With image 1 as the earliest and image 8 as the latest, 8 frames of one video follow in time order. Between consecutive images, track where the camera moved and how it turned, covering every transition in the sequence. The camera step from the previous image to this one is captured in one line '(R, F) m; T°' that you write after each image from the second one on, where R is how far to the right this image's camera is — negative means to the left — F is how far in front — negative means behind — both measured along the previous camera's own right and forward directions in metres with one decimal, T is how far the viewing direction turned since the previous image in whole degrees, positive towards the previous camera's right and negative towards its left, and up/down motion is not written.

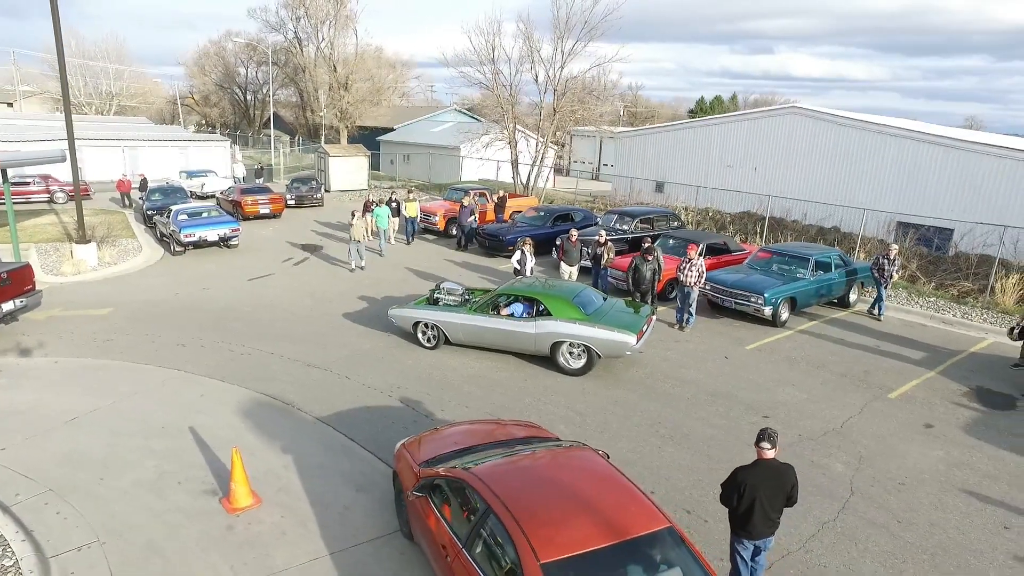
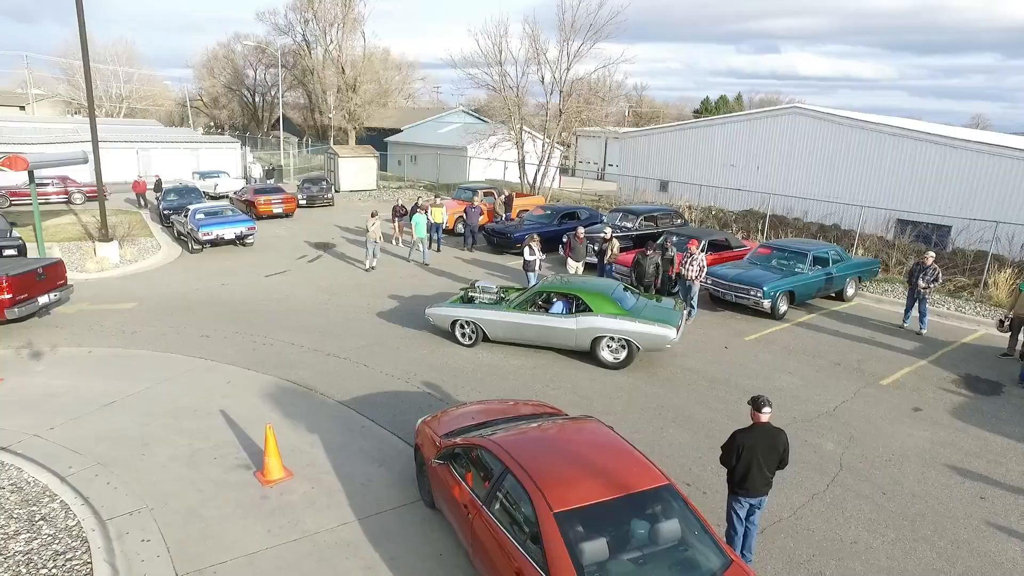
(-0.1, -0.5) m; 0°
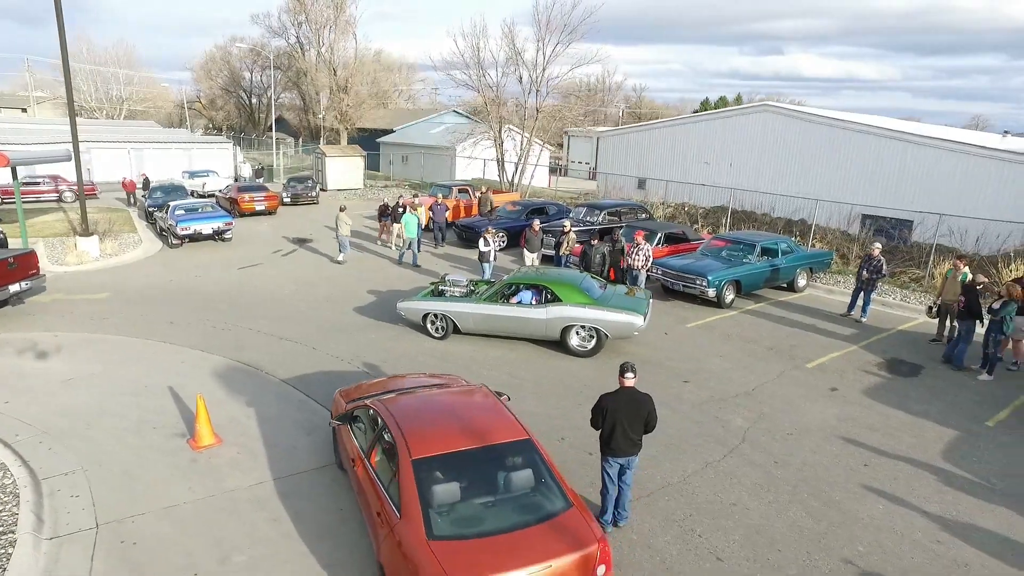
(+1.0, -0.4) m; 0°
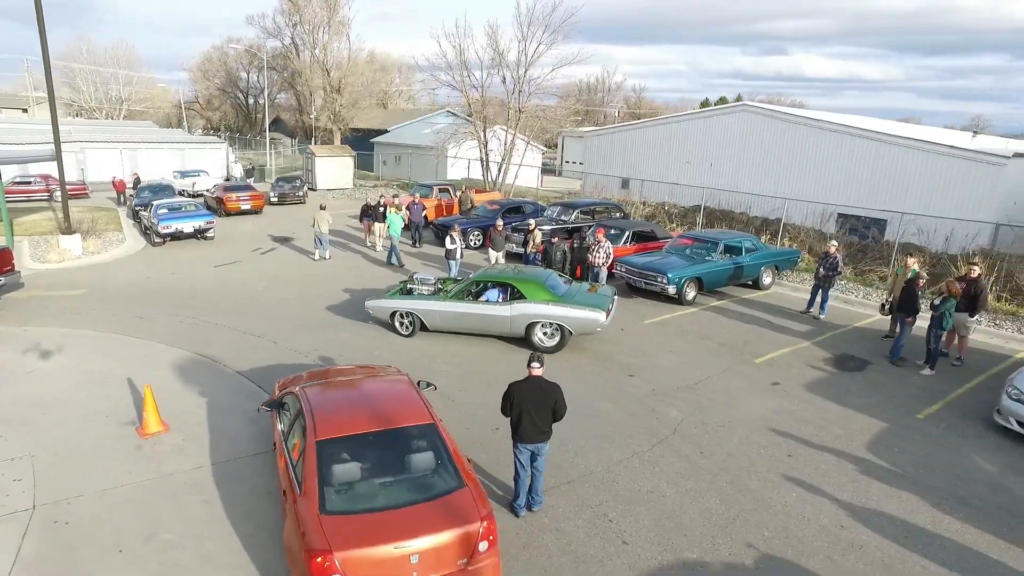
(+0.8, -0.2) m; 0°
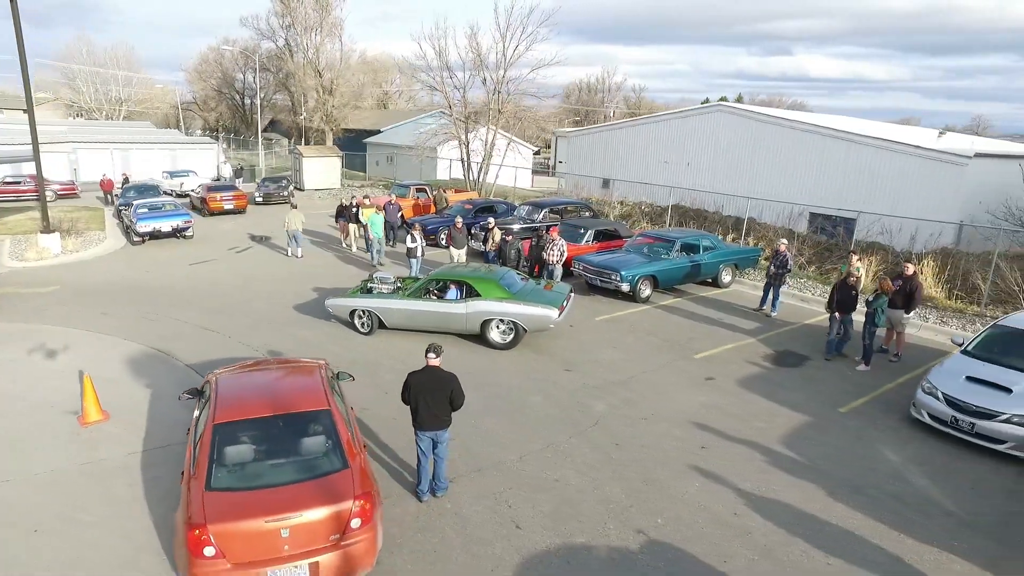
(+1.0, -0.2) m; 0°
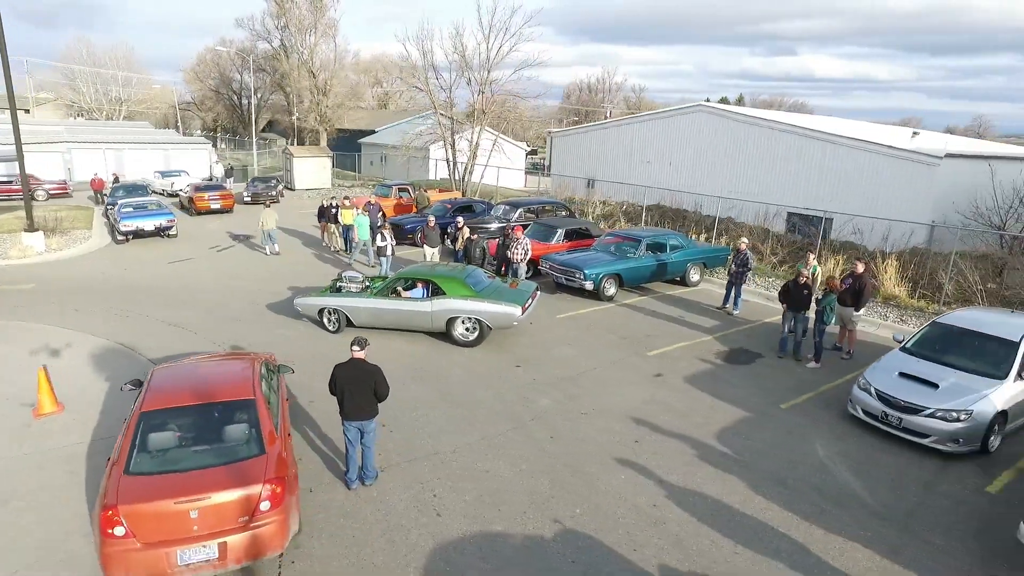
(+0.8, -0.2) m; 0°
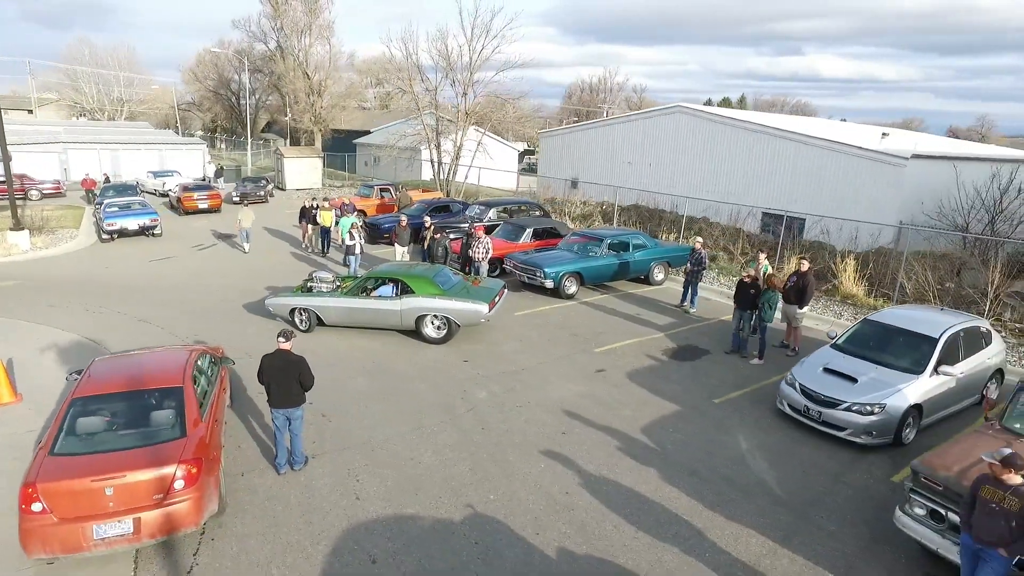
(+0.9, -0.3) m; 0°
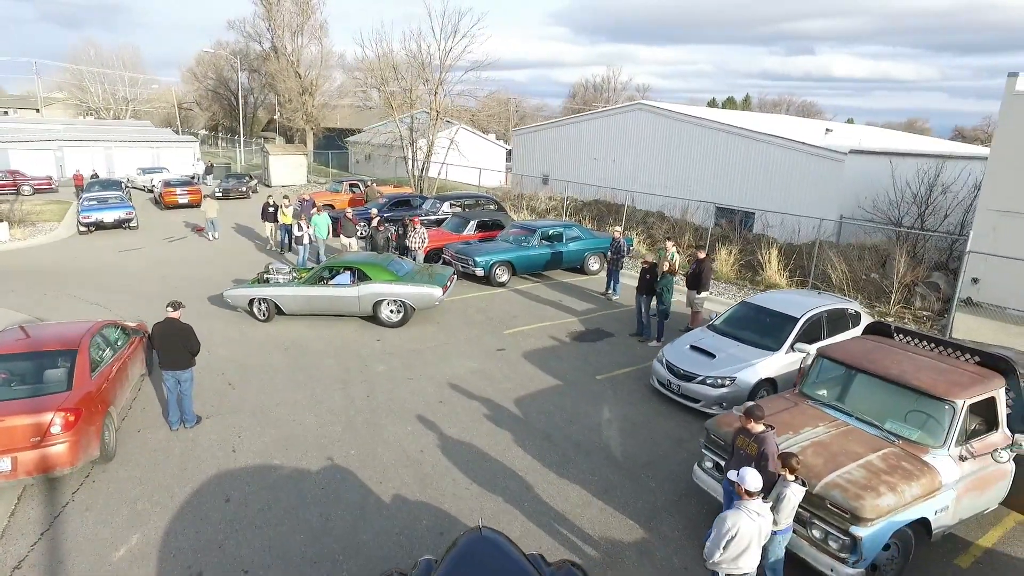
(+1.8, -0.7) m; -1°
